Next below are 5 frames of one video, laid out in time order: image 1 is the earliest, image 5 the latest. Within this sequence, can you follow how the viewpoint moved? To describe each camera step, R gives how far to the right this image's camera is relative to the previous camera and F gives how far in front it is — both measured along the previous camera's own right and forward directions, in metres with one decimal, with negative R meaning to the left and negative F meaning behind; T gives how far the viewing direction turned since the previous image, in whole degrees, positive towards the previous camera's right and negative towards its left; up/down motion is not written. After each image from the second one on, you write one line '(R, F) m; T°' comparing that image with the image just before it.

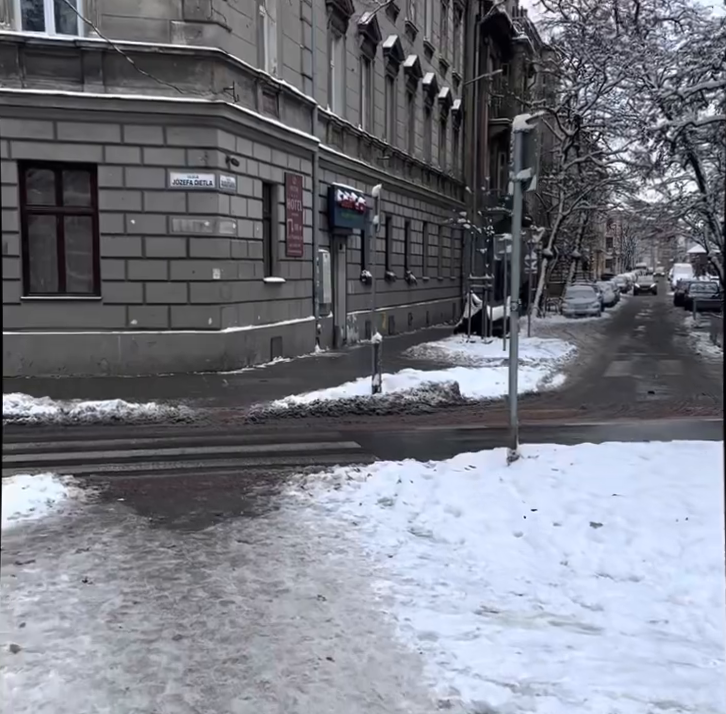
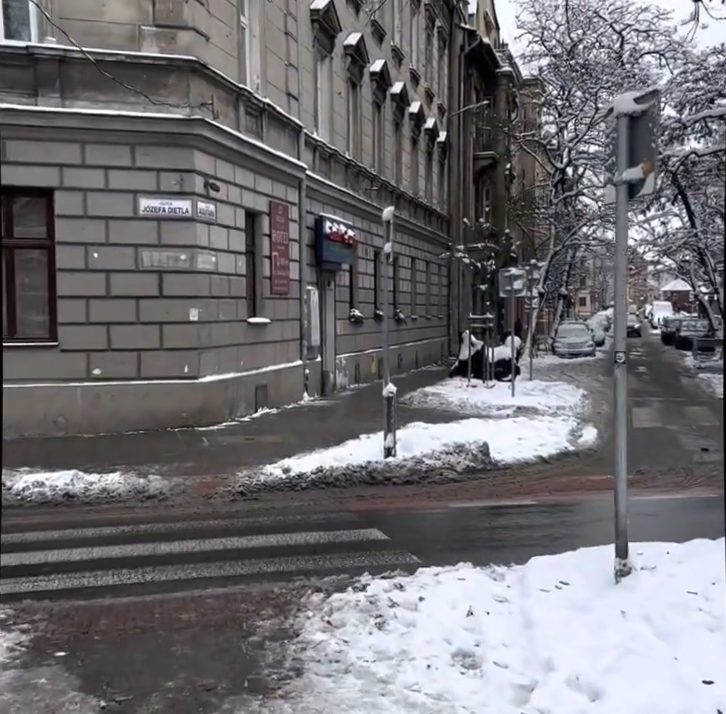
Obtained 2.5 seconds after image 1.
(-0.4, +2.1) m; +2°
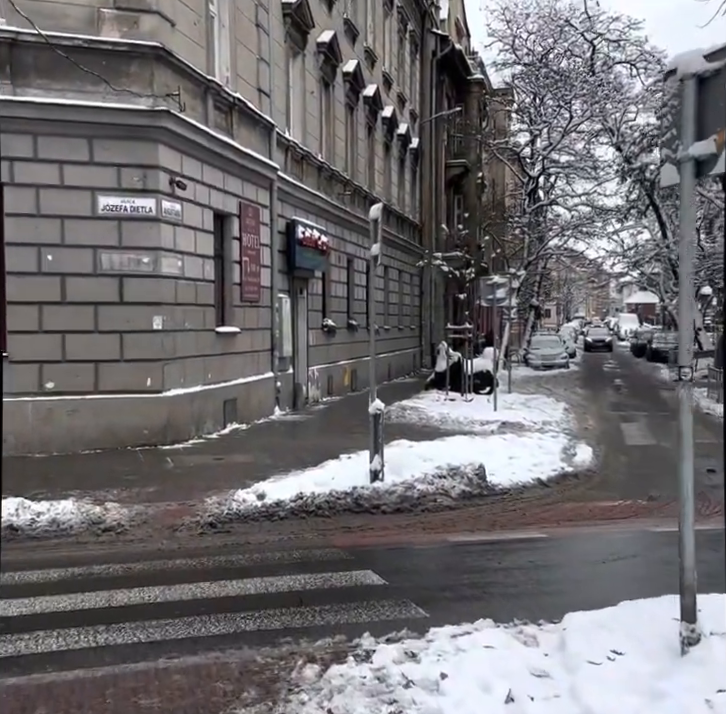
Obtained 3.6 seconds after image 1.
(-0.2, +1.0) m; +2°
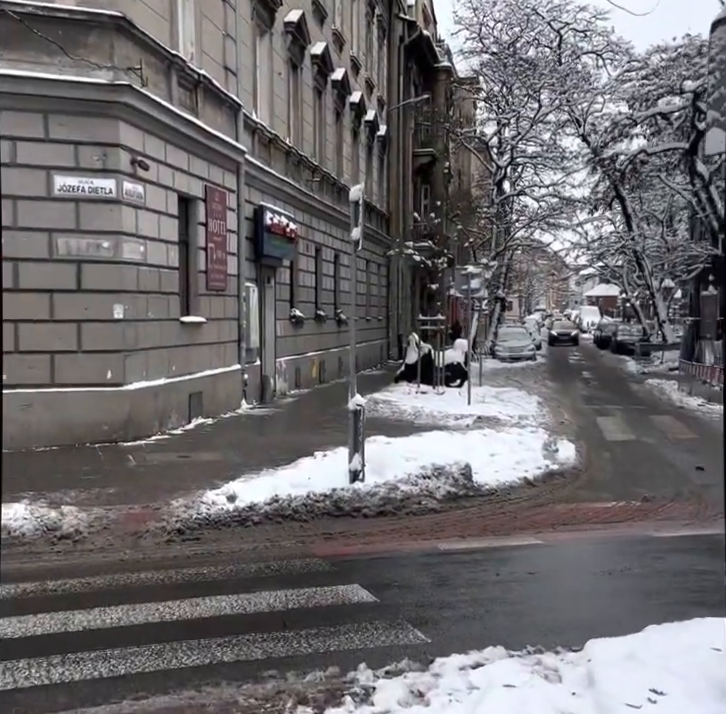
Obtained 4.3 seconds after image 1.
(-0.2, +0.6) m; +2°
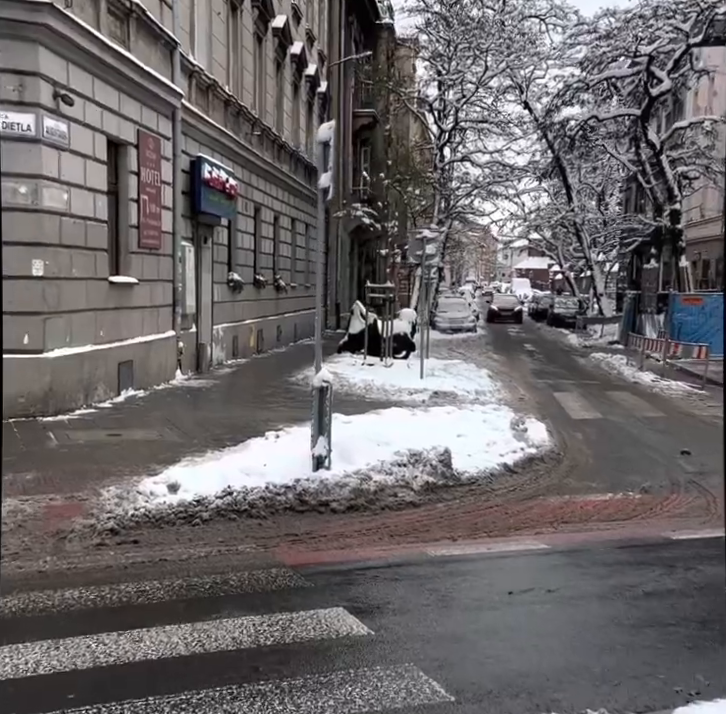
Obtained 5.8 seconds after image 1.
(-0.3, +1.2) m; +5°
